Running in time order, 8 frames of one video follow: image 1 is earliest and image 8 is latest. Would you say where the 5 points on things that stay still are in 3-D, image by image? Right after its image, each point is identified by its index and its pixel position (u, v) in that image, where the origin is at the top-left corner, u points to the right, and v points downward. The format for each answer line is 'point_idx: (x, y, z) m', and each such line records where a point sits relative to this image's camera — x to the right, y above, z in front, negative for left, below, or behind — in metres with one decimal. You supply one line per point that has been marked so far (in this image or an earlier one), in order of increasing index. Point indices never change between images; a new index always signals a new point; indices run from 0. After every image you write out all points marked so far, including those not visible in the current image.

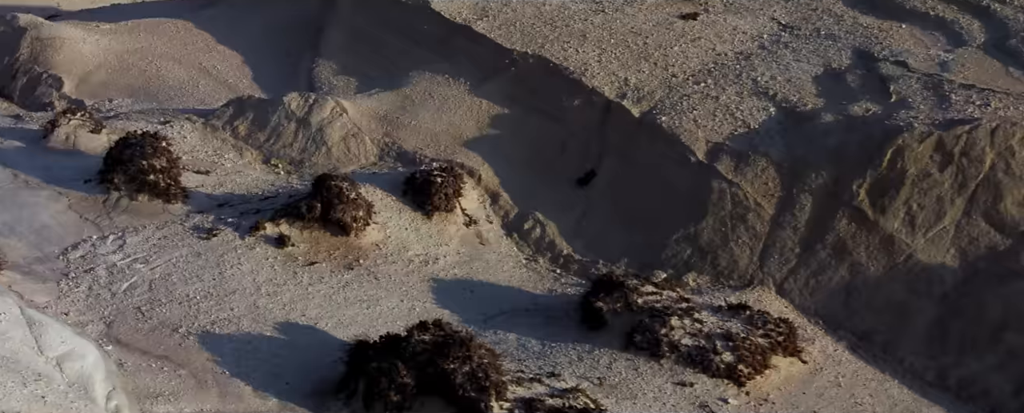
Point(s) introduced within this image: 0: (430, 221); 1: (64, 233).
0: (-0.8, -0.1, +11.4) m
1: (-4.5, -0.3, +11.6) m
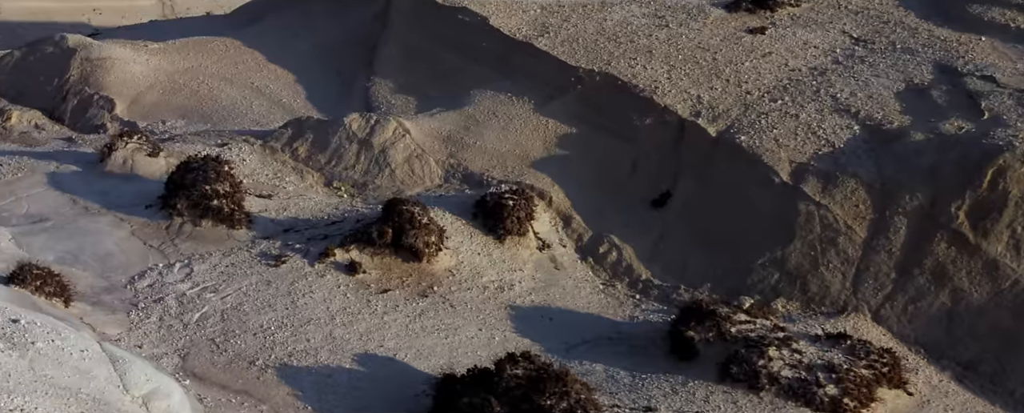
0: (-0.1, -0.4, +11.1) m
1: (-3.8, -0.6, +11.4) m
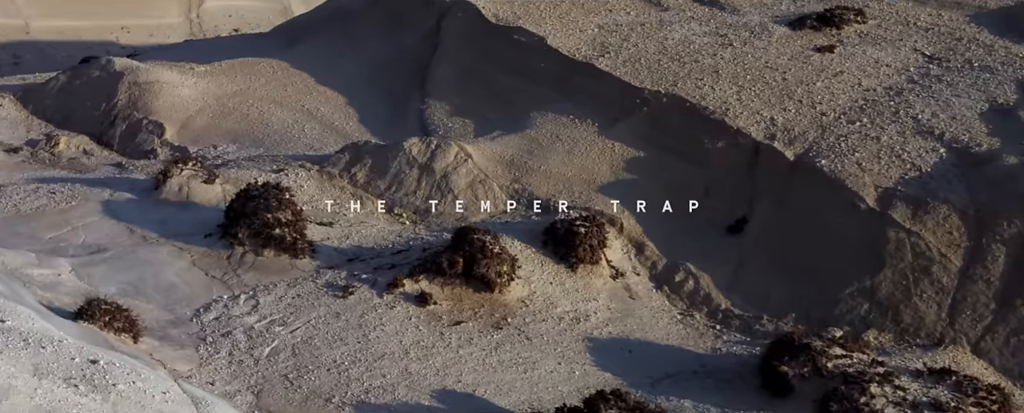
0: (+0.6, -0.6, +10.8) m
1: (-3.1, -0.8, +11.2) m
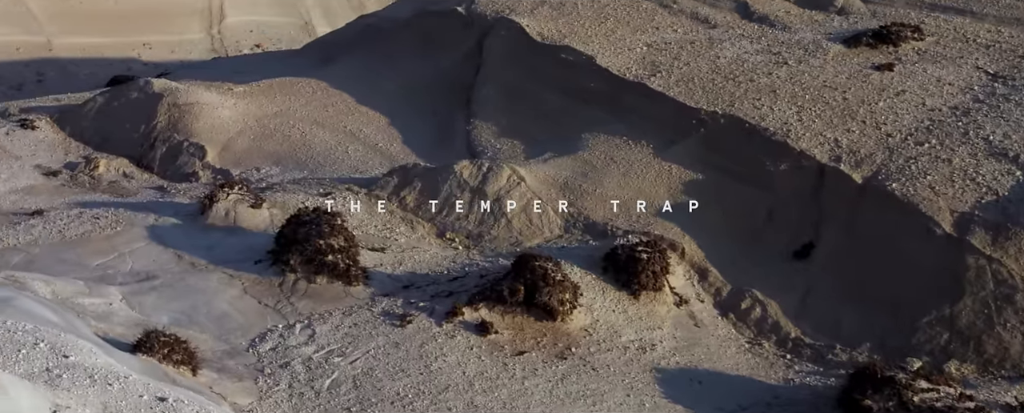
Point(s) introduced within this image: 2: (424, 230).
0: (+1.2, -0.9, +10.5) m
1: (-2.5, -1.1, +11.0) m
2: (-1.0, -0.3, +12.5) m
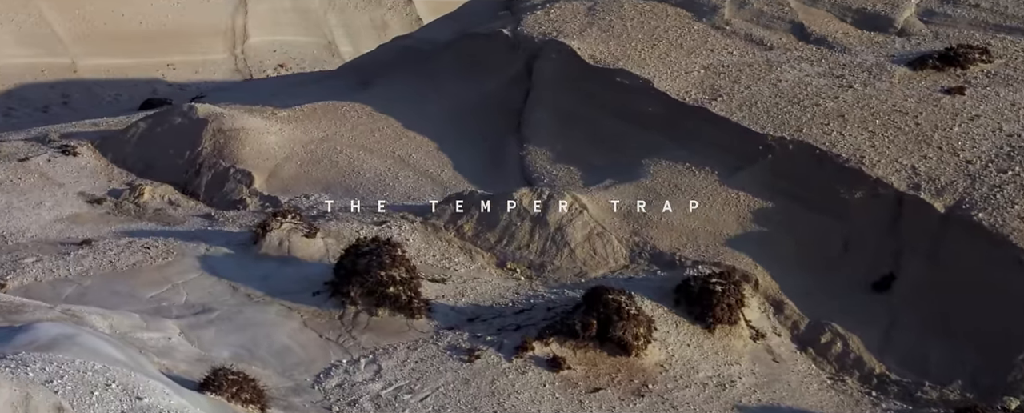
0: (+1.8, -1.1, +10.2) m
1: (-1.9, -1.4, +10.7) m
2: (-0.3, -0.6, +12.2) m
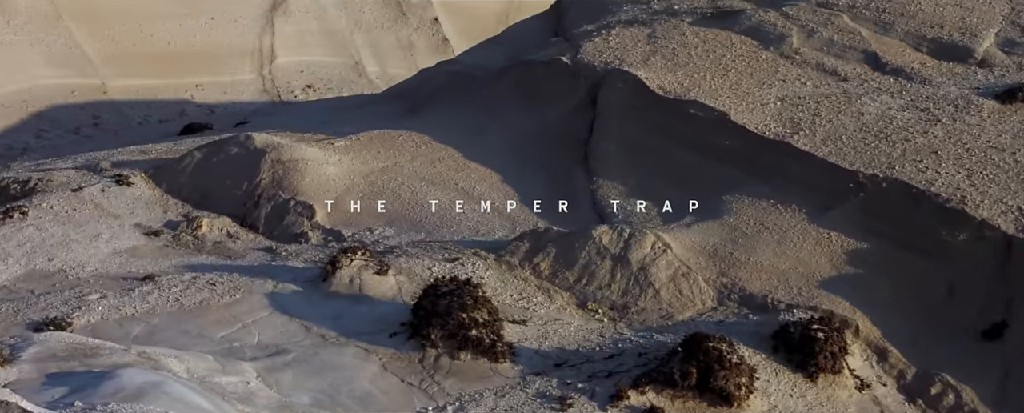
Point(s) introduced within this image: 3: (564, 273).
0: (+2.6, -1.5, +9.8) m
1: (-1.1, -1.8, +10.3) m
2: (+0.5, -1.0, +11.8) m
3: (+0.6, -0.7, +12.1) m
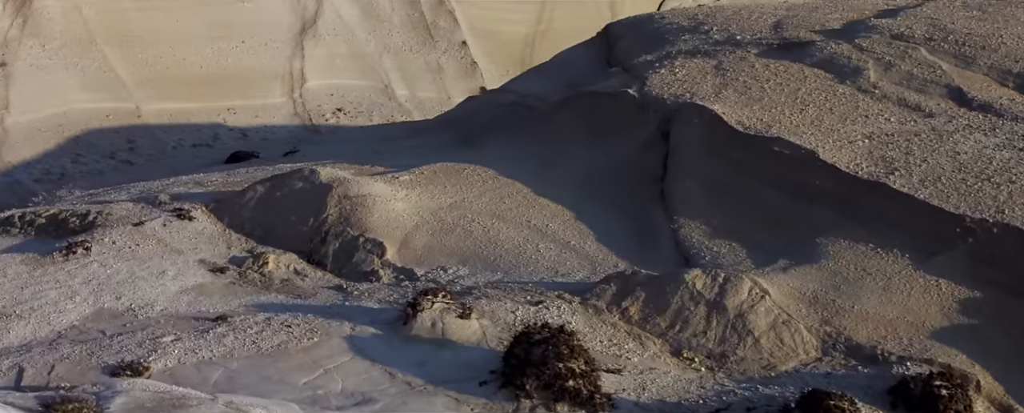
0: (+3.5, -1.9, +9.3) m
1: (-0.2, -2.2, +9.9) m
2: (+1.4, -1.4, +11.4) m
3: (+1.5, -1.1, +11.6) m
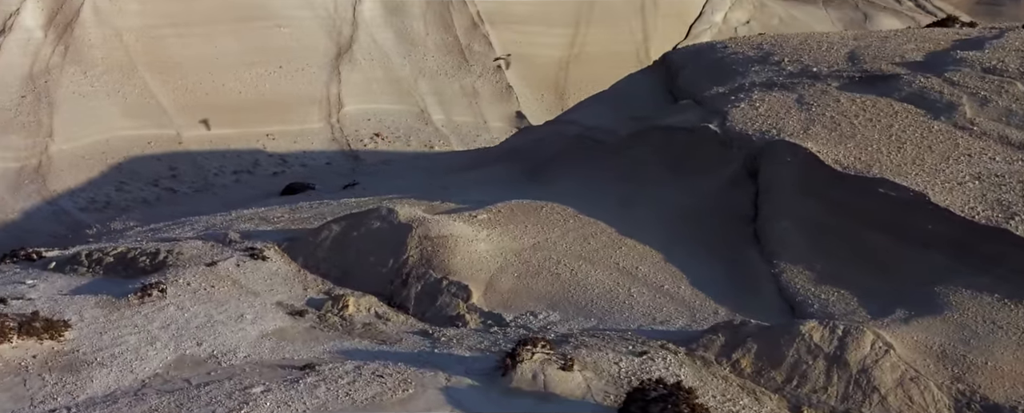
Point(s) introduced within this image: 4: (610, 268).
0: (+4.5, -2.4, +8.7) m
1: (+0.8, -2.6, +9.4) m
2: (+2.5, -1.9, +10.9) m
3: (+2.5, -1.6, +11.1) m
4: (+1.3, -0.8, +14.7) m
